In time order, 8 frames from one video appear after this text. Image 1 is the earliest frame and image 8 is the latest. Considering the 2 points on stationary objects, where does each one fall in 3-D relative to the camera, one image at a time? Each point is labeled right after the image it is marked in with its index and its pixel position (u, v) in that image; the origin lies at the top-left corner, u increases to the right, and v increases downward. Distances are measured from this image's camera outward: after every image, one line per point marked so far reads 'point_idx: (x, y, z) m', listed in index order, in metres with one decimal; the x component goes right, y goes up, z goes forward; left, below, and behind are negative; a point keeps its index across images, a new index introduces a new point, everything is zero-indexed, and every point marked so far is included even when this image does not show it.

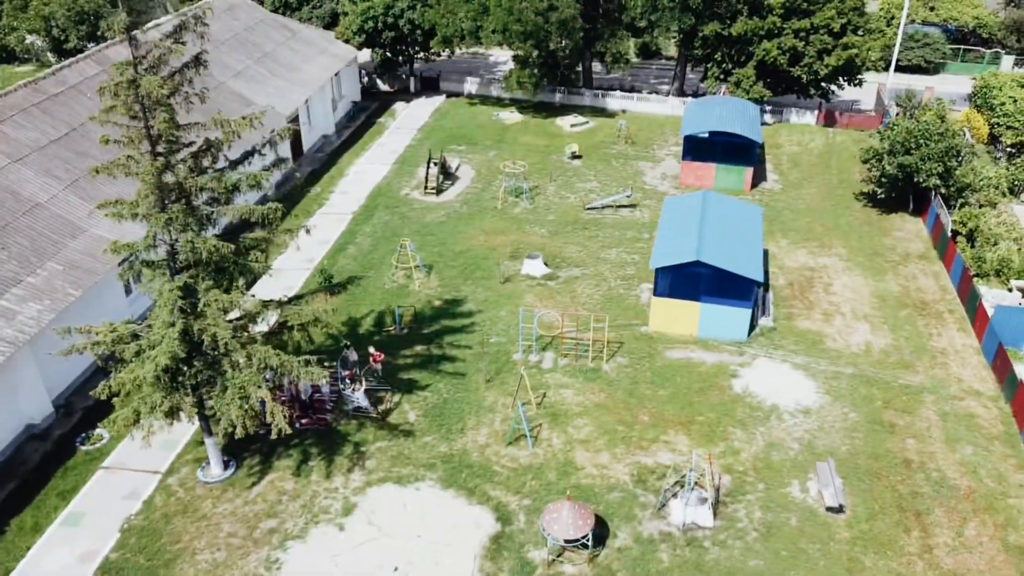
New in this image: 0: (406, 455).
0: (-2.5, -3.8, +18.7) m
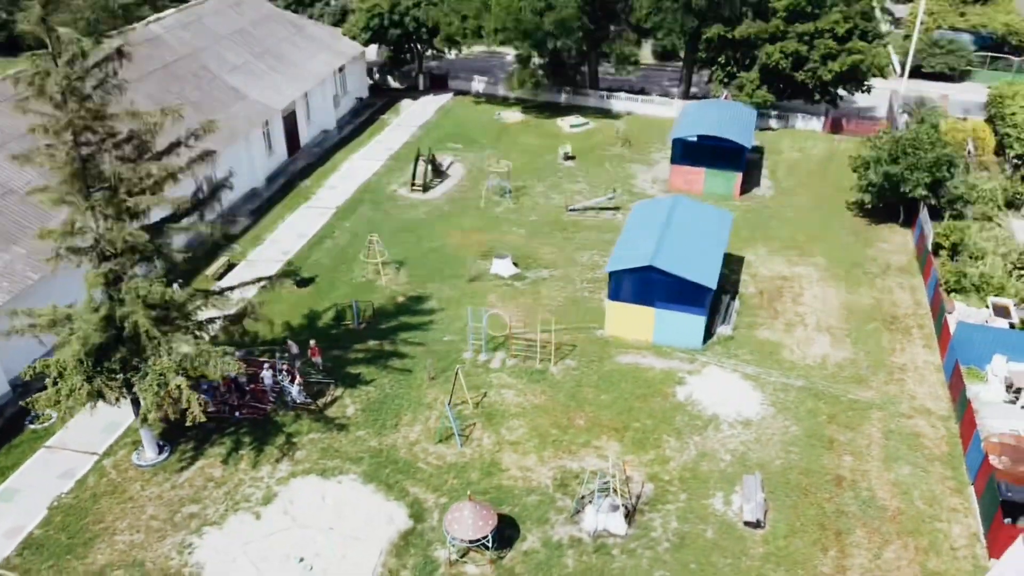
0: (-4.1, -3.7, +18.8) m
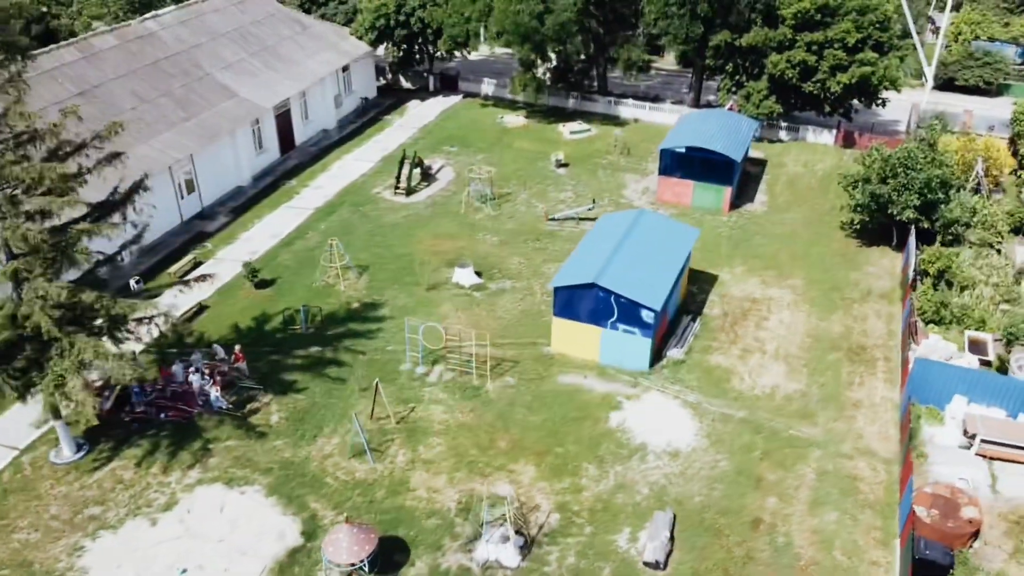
0: (-6.0, -3.9, +18.6) m
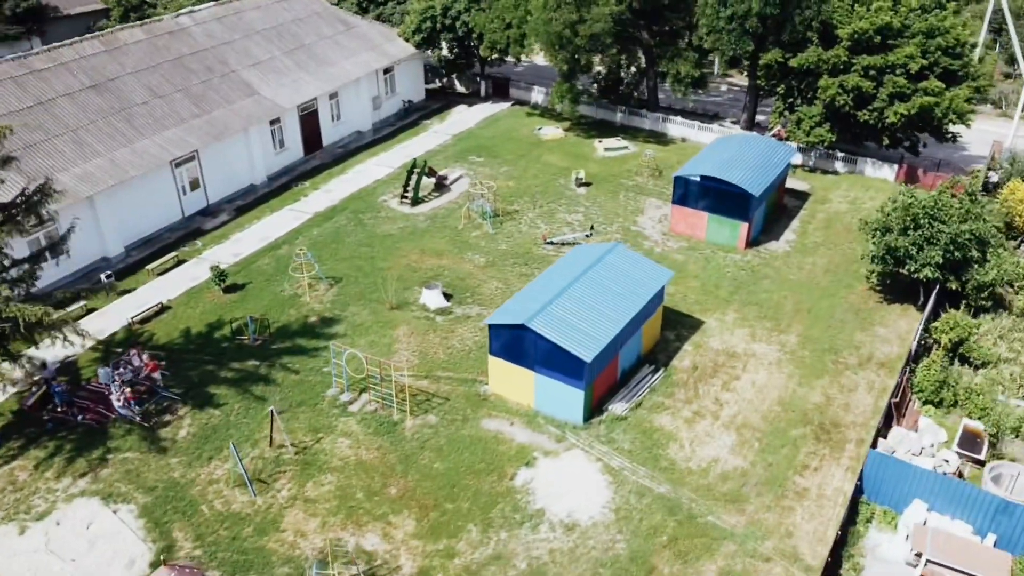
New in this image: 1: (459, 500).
0: (-8.4, -4.1, +18.1) m
1: (-1.1, -4.5, +17.2) m
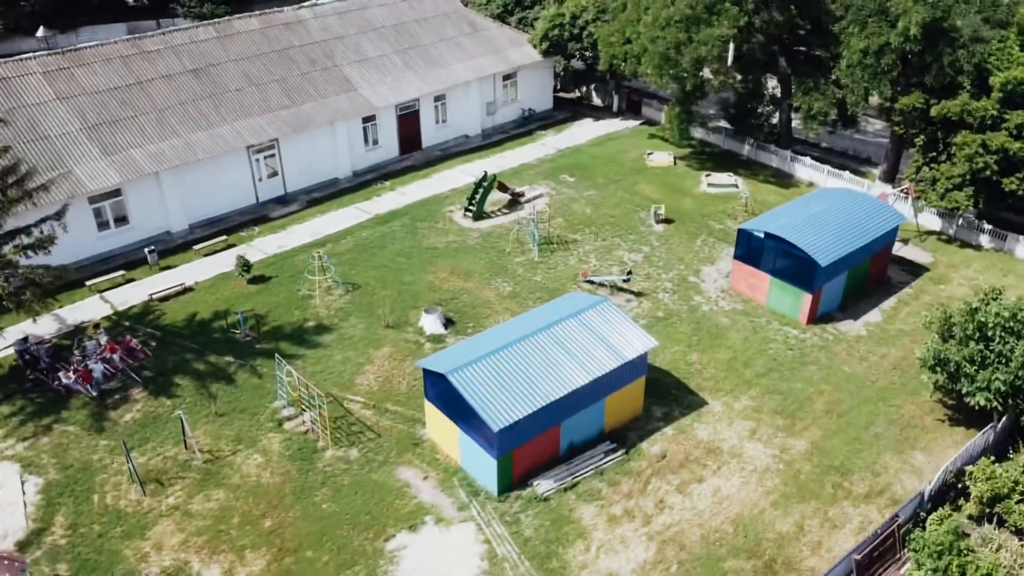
0: (-10.4, -3.7, +18.9) m
1: (-3.8, -5.2, +16.1) m
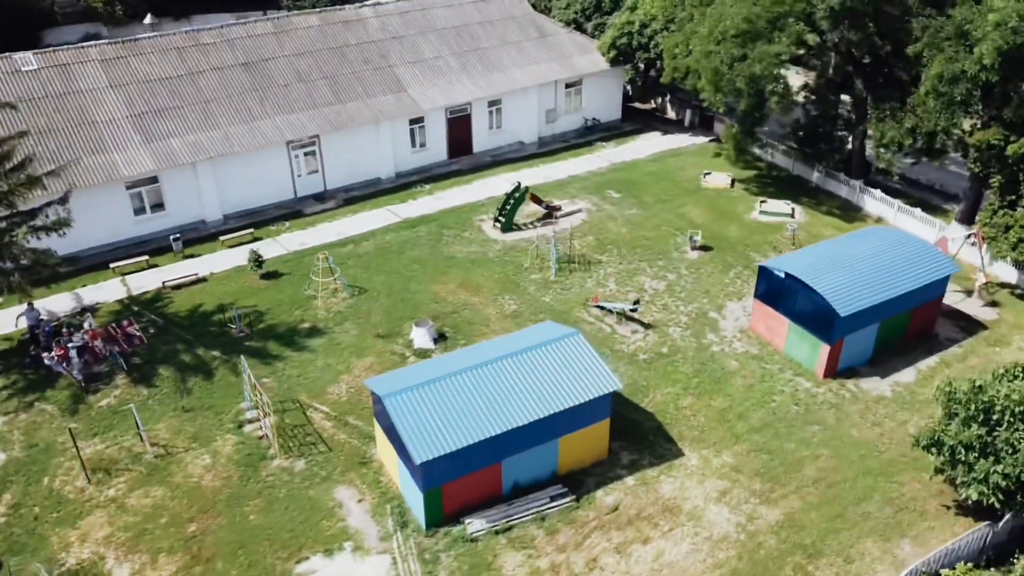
0: (-11.4, -3.3, +19.5) m
1: (-5.4, -5.4, +15.8) m
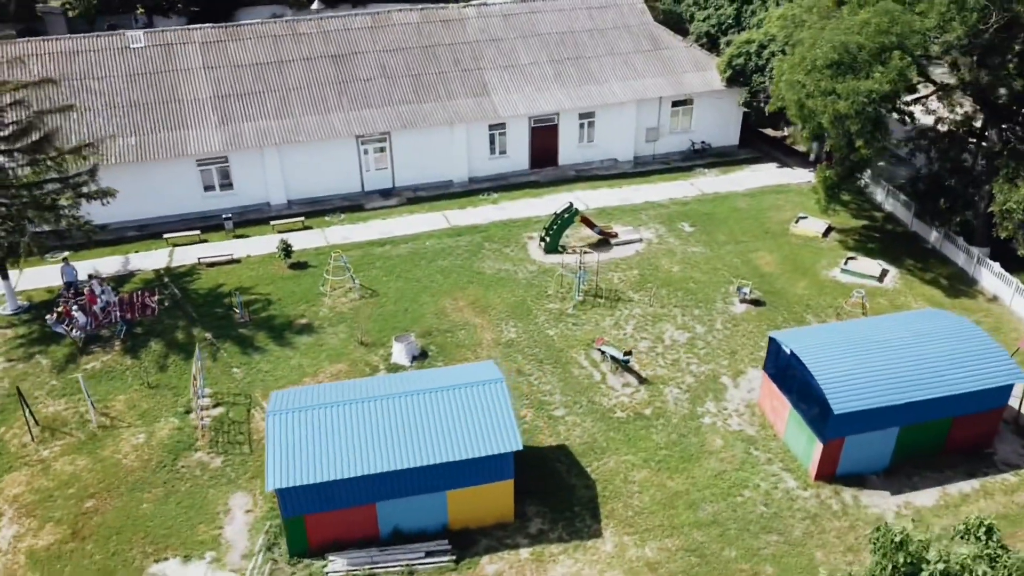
0: (-12.6, -2.3, +21.1) m
1: (-8.2, -5.2, +16.1) m
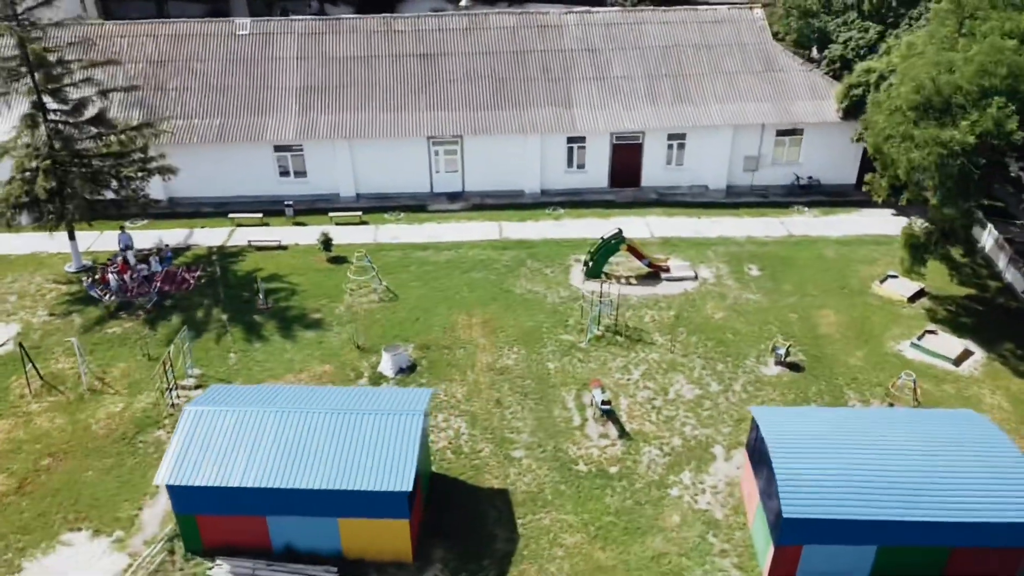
0: (-12.8, -1.3, +22.9) m
1: (-10.1, -4.6, +17.0) m
